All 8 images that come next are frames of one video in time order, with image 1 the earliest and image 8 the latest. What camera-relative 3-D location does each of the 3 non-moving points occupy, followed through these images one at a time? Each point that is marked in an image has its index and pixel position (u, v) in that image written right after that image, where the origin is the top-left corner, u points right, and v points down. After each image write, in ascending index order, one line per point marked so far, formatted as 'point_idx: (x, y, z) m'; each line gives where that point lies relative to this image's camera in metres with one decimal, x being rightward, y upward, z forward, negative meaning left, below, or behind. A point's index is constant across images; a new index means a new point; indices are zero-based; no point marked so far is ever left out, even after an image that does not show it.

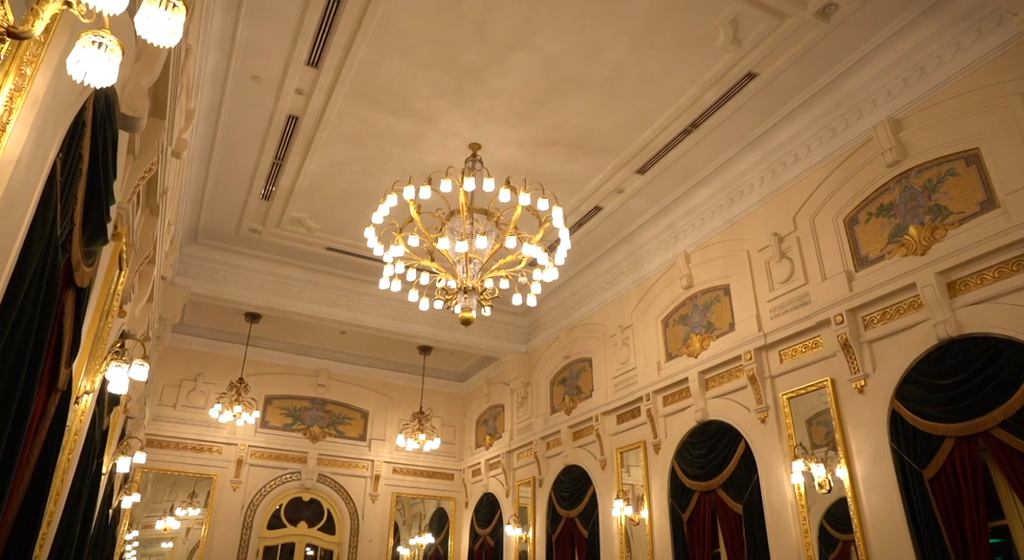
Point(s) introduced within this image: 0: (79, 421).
0: (-2.4, -0.8, +3.9) m
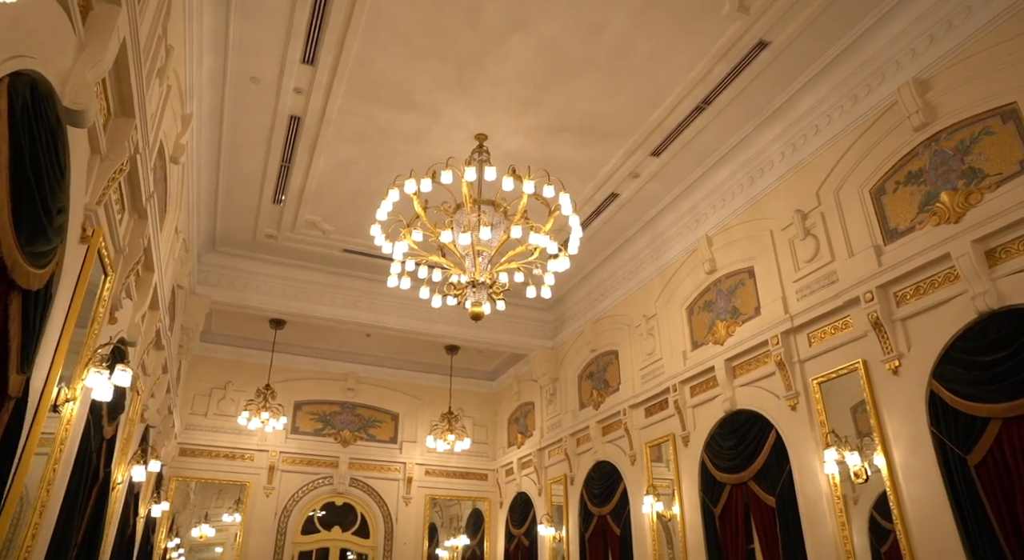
0: (-2.4, -0.8, +3.8) m
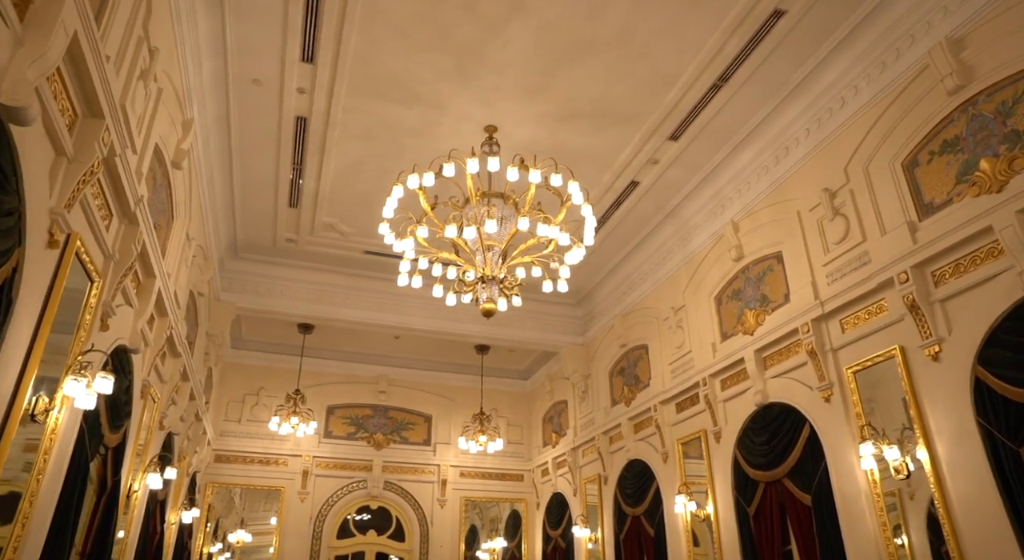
0: (-2.5, -0.9, +3.7) m
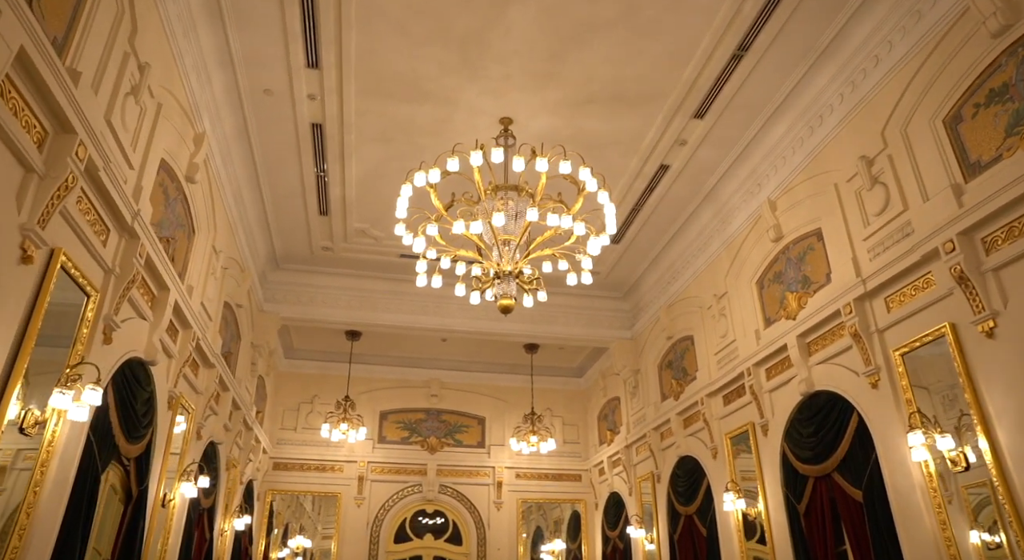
0: (-2.6, -0.9, +3.8) m
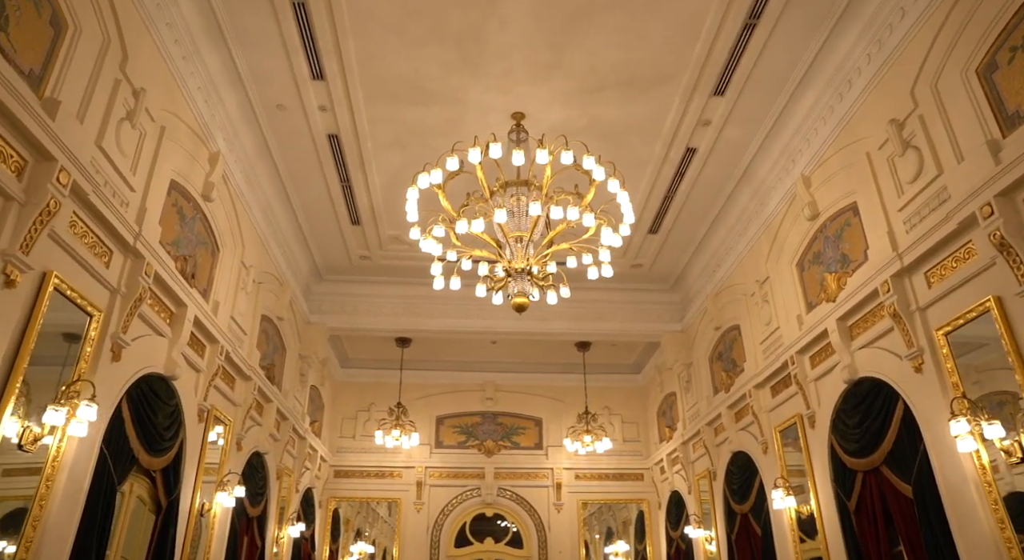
0: (-2.6, -1.1, +4.0) m
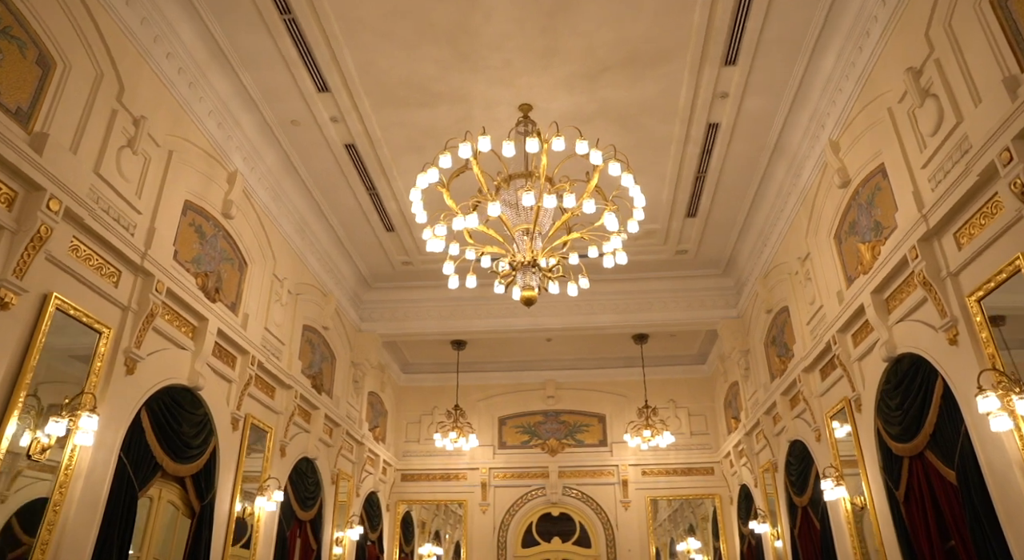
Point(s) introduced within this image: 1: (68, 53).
0: (-2.7, -1.2, +4.2) m
1: (-2.9, +1.5, +4.5) m
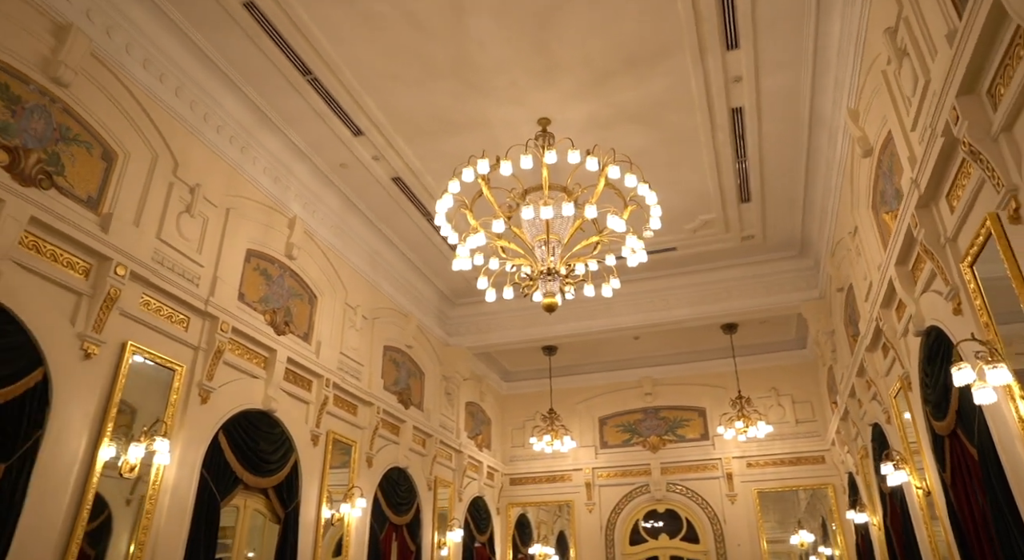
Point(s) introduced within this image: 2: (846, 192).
0: (-2.7, -1.6, +5.1) m
1: (-3.1, +1.1, +5.5) m
2: (+3.3, +0.9, +6.8) m
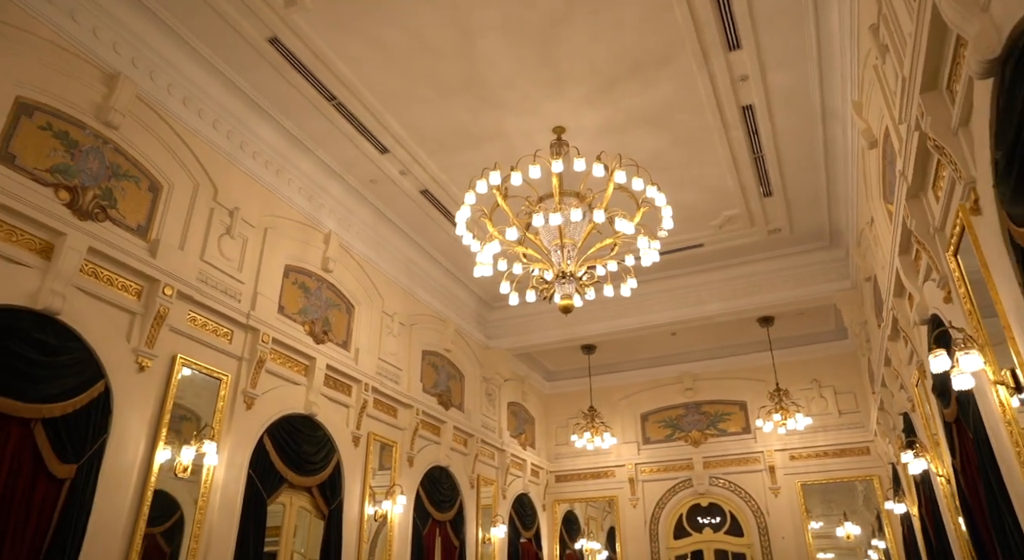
0: (-2.5, -1.7, +5.7) m
1: (-3.0, +0.9, +6.0) m
2: (+3.5, +1.0, +6.8) m
